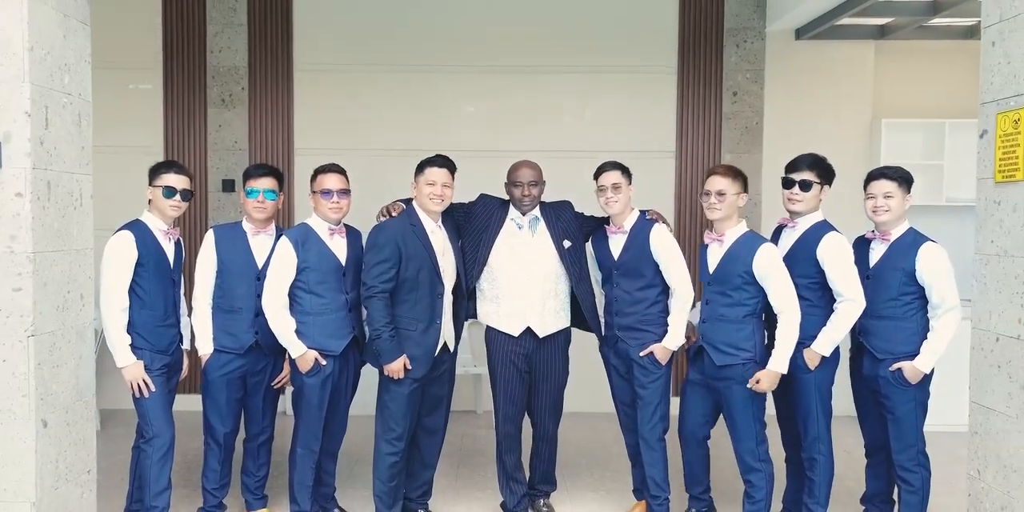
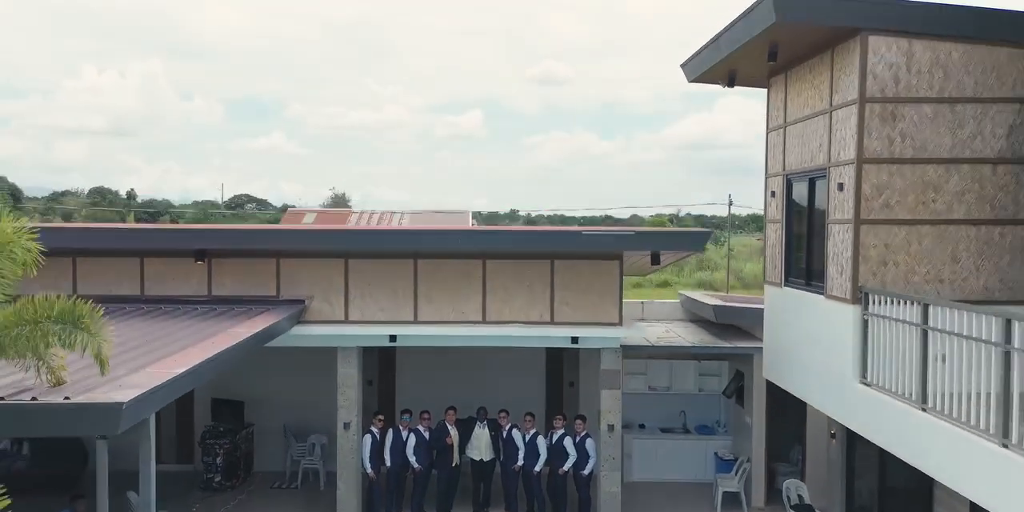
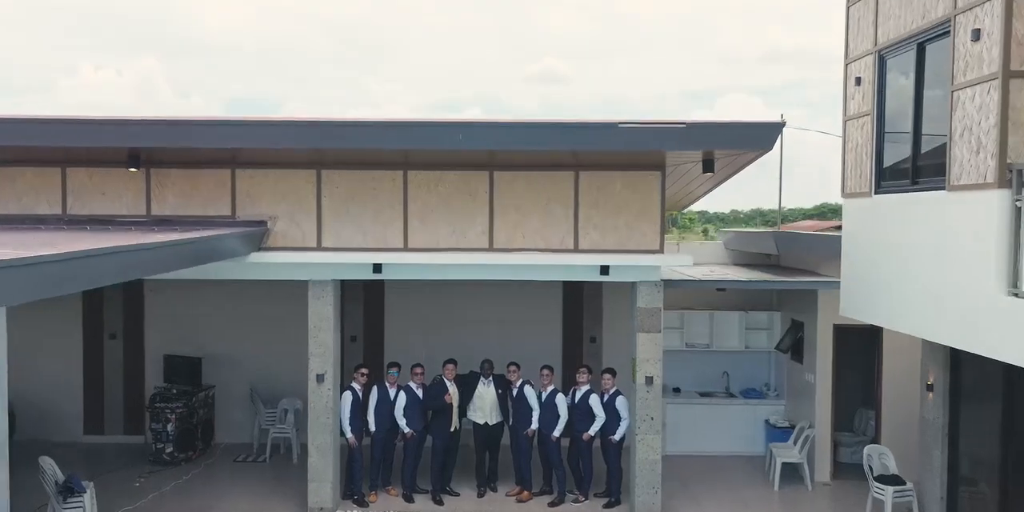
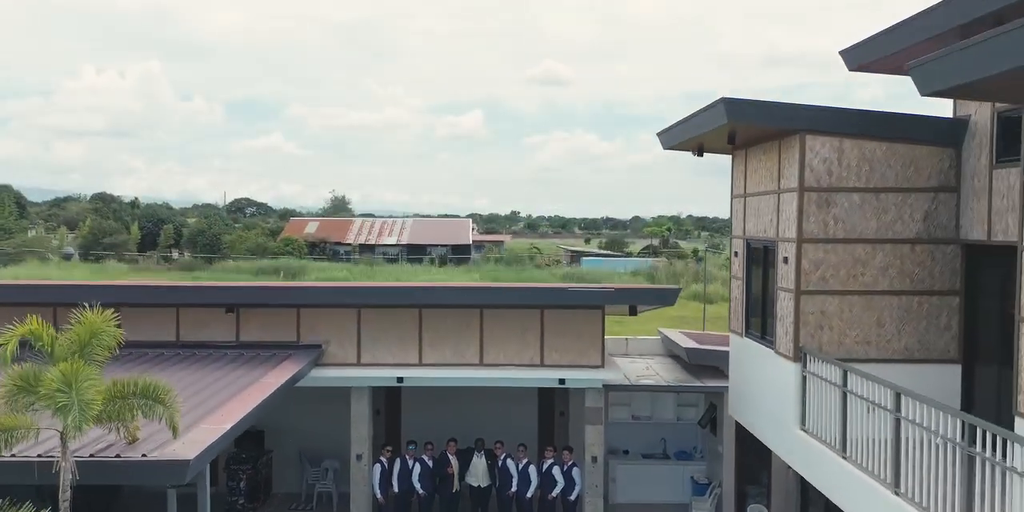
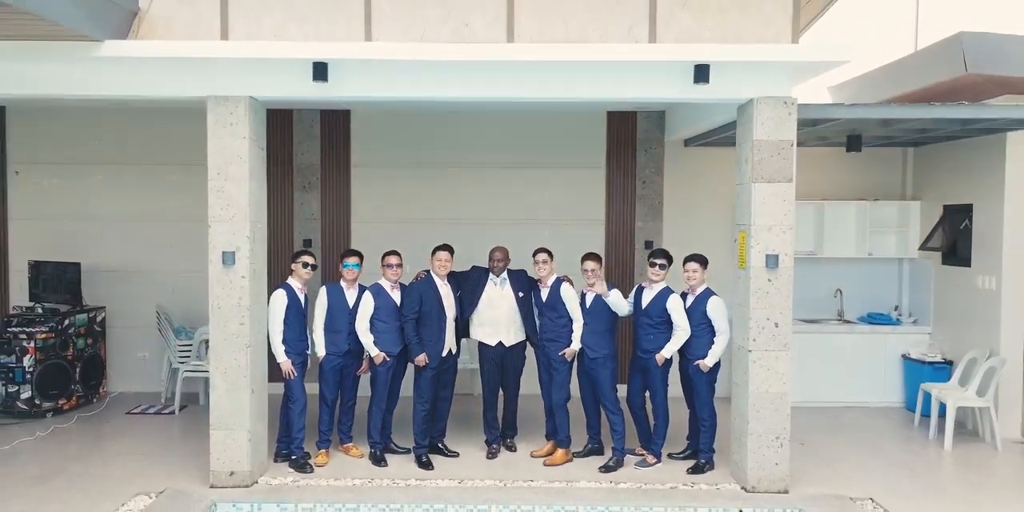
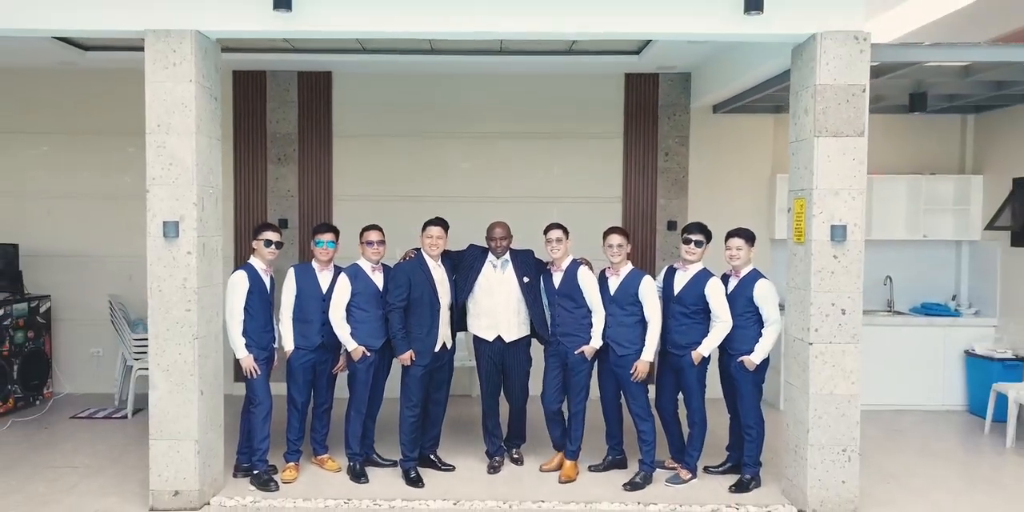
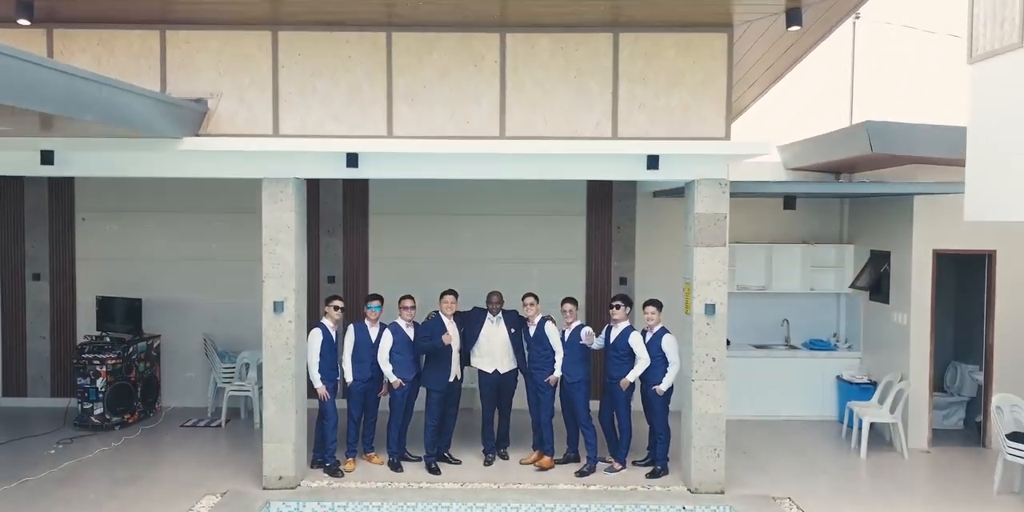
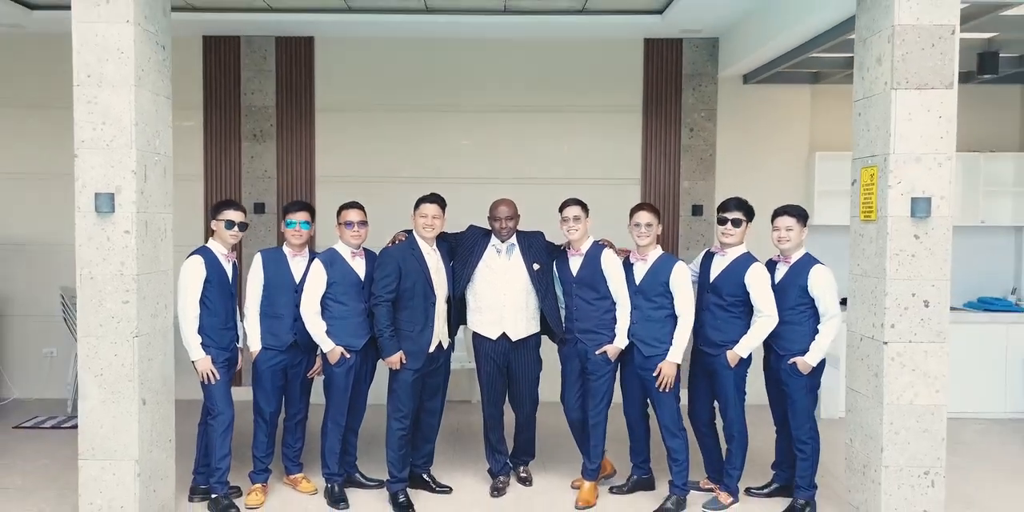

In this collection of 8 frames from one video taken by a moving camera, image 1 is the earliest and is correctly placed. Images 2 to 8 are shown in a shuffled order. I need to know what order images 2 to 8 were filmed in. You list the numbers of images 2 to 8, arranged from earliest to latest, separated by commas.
8, 6, 5, 7, 3, 2, 4
